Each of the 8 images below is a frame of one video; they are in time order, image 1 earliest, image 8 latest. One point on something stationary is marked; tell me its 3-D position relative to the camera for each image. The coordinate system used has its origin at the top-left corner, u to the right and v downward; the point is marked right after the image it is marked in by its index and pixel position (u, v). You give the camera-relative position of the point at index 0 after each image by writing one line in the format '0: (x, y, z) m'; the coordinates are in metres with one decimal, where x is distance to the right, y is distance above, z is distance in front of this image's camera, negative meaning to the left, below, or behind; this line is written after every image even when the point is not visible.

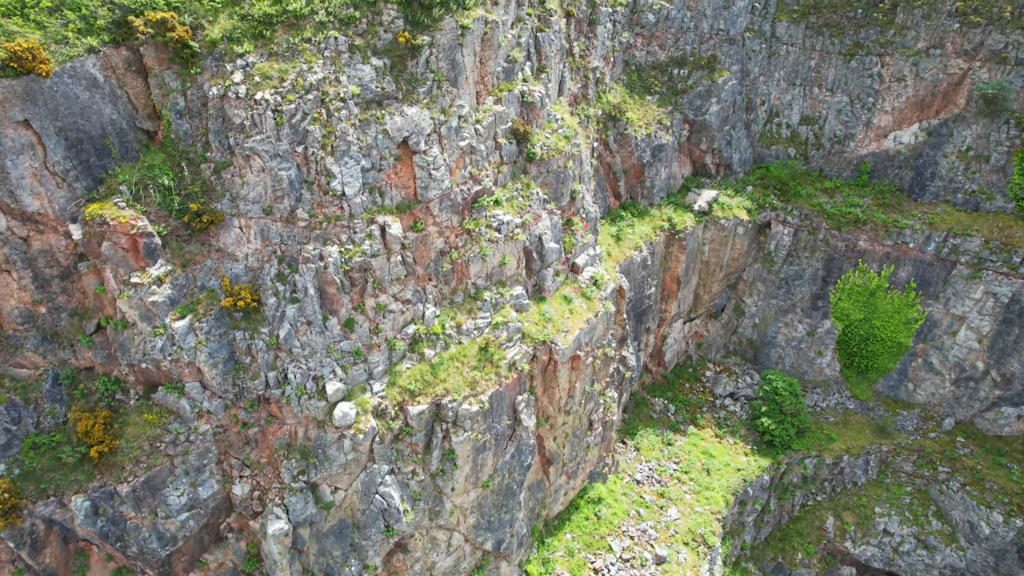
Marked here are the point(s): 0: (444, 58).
0: (-1.6, +5.3, +16.0) m
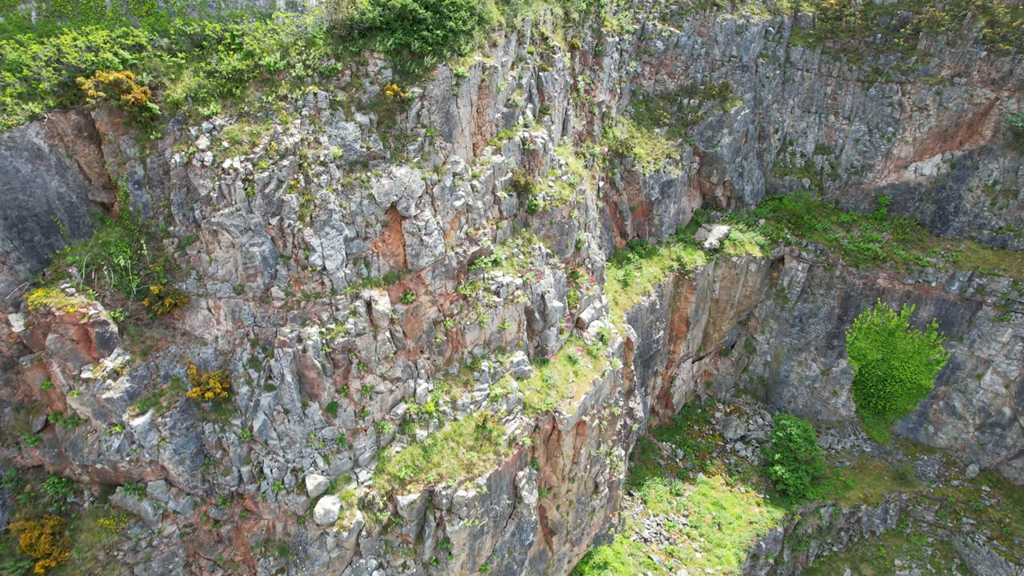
0: (-1.6, +3.7, +14.4) m
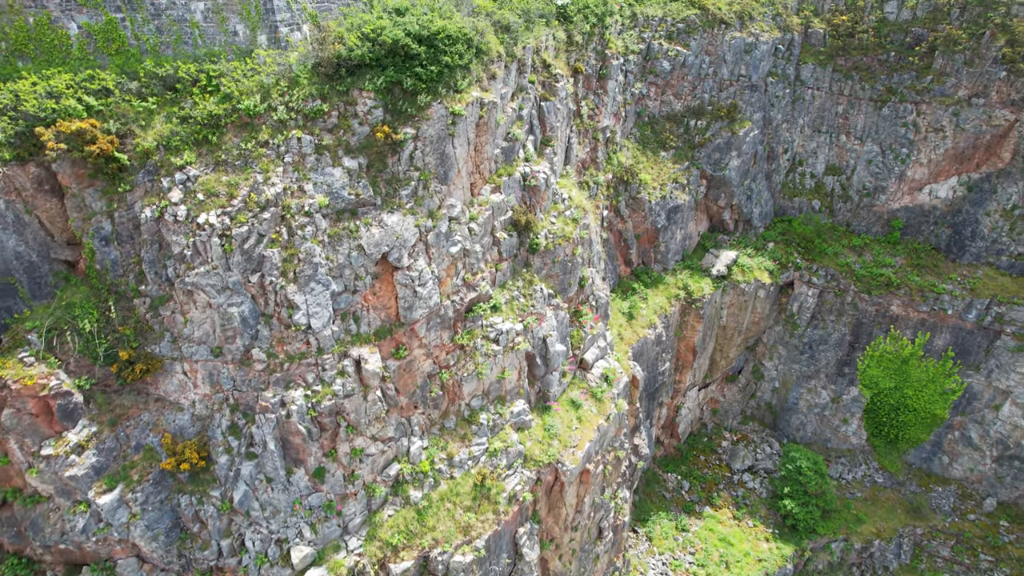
0: (-1.6, +2.7, +13.4) m
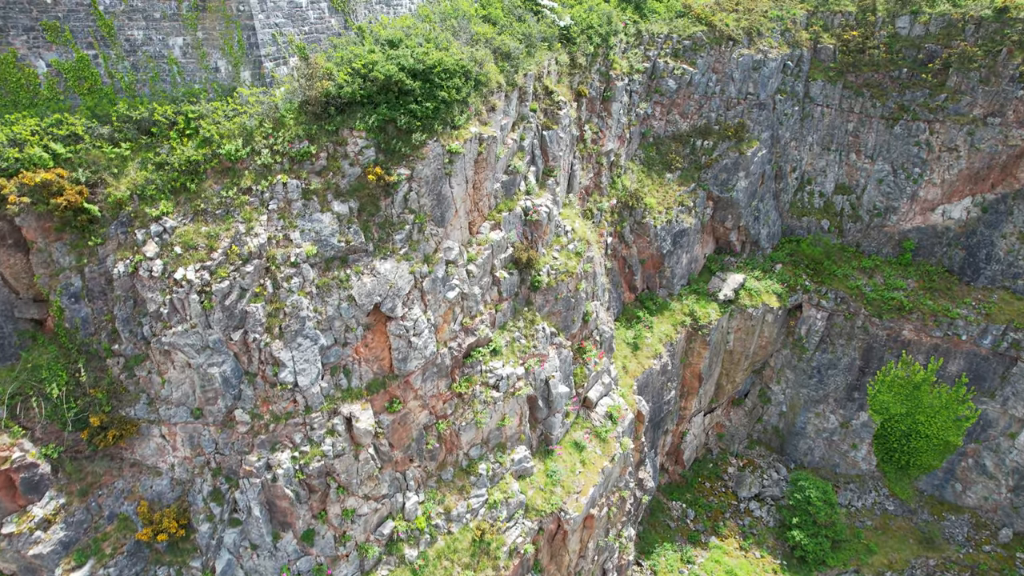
0: (-1.5, +1.7, +12.6) m
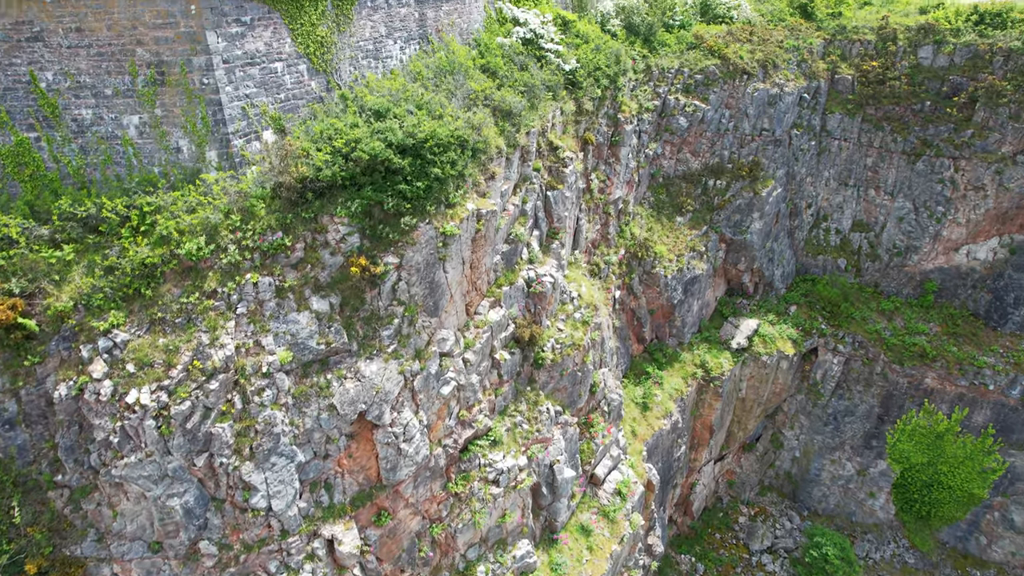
0: (-1.5, +0.1, +11.2) m
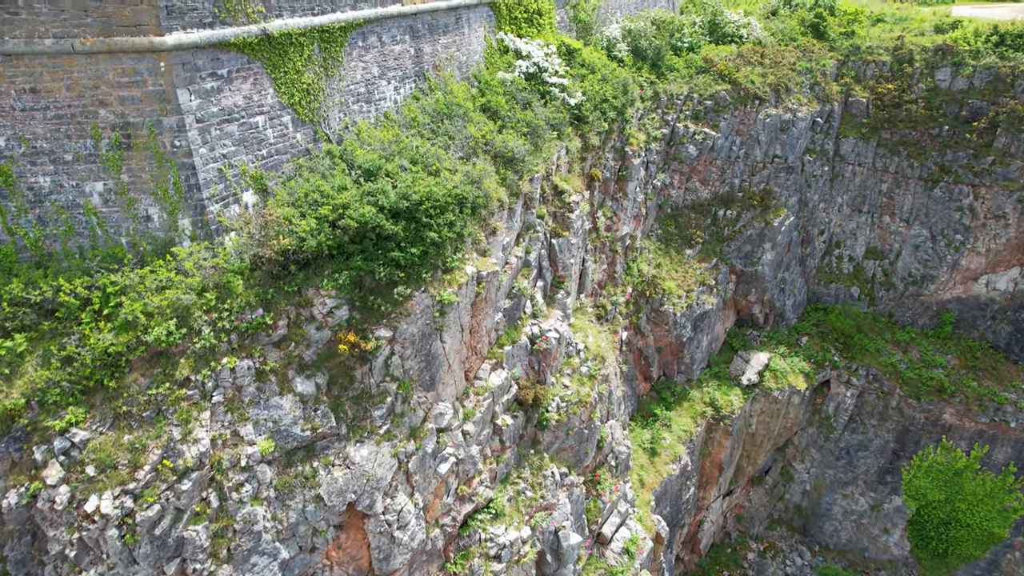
0: (-1.5, -1.0, +10.3) m
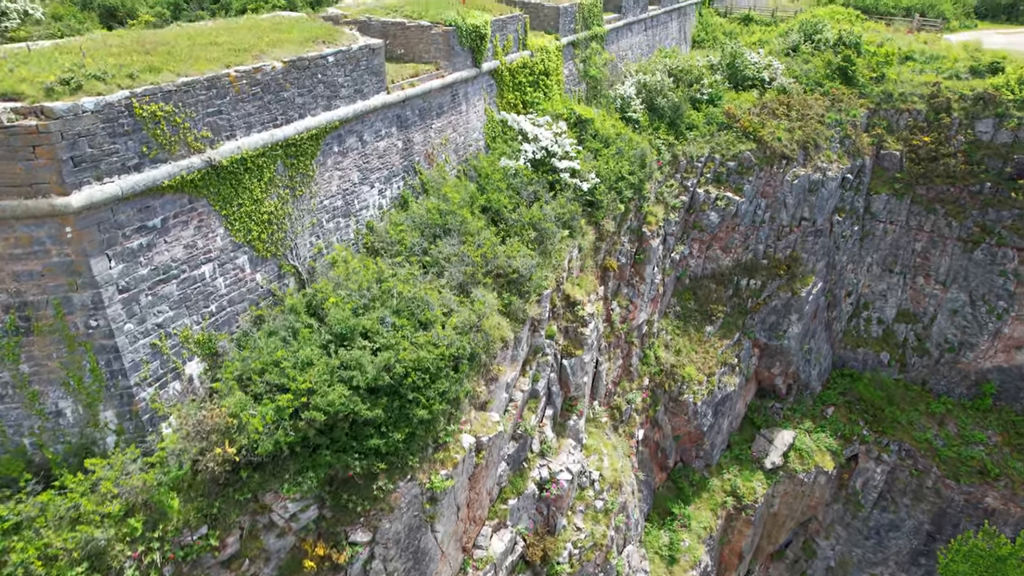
0: (-1.4, -3.2, +8.3) m
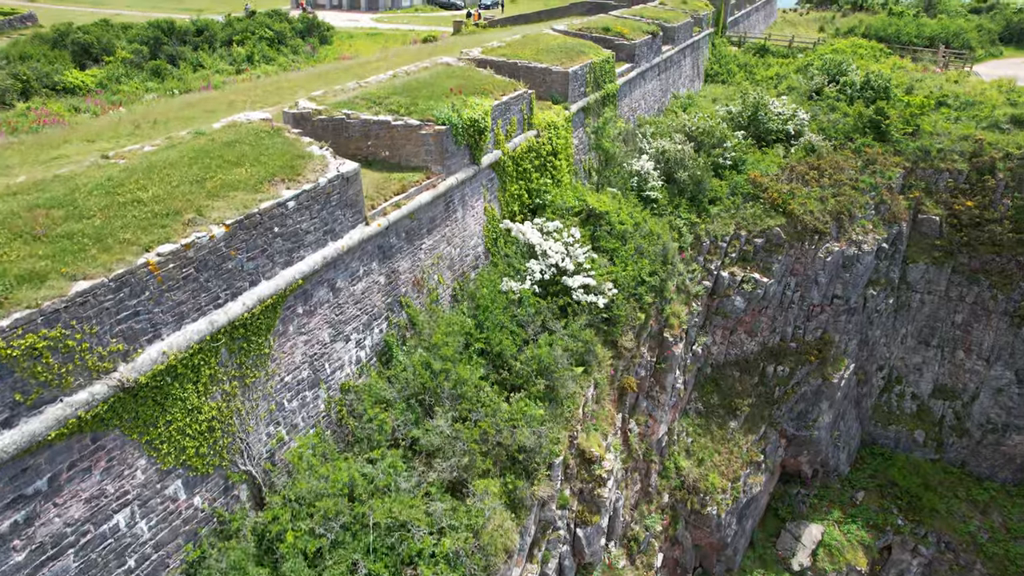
0: (-1.3, -5.5, +6.4) m
